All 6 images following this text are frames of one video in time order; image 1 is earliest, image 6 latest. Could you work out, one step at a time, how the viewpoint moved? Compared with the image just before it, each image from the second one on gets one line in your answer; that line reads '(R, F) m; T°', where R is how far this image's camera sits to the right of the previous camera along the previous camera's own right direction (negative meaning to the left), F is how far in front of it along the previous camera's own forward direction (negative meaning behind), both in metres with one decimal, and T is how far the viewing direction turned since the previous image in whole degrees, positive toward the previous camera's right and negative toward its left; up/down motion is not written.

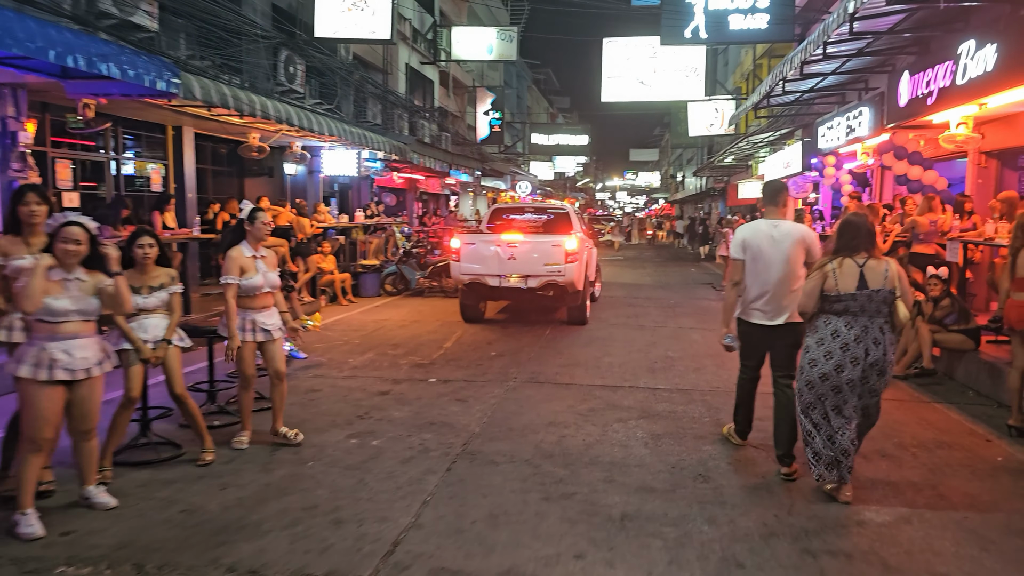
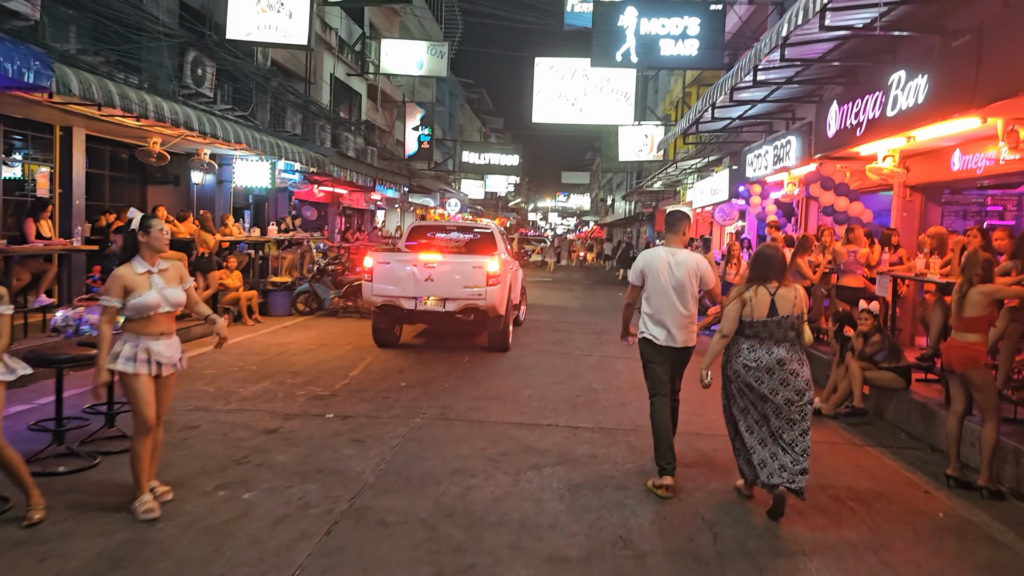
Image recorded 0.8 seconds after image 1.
(+0.2, +0.5) m; +5°
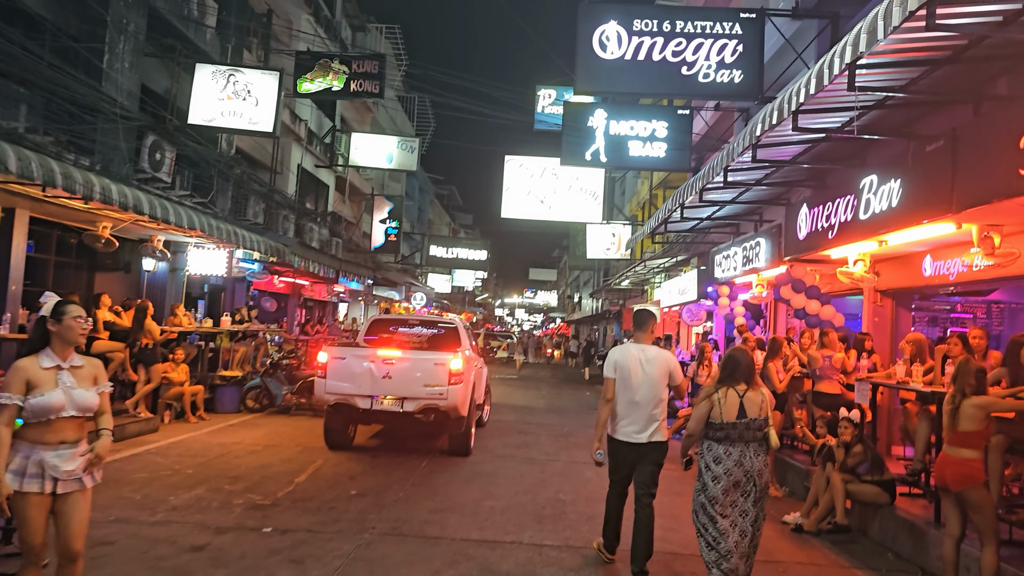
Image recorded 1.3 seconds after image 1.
(0.0, +0.4) m; +2°
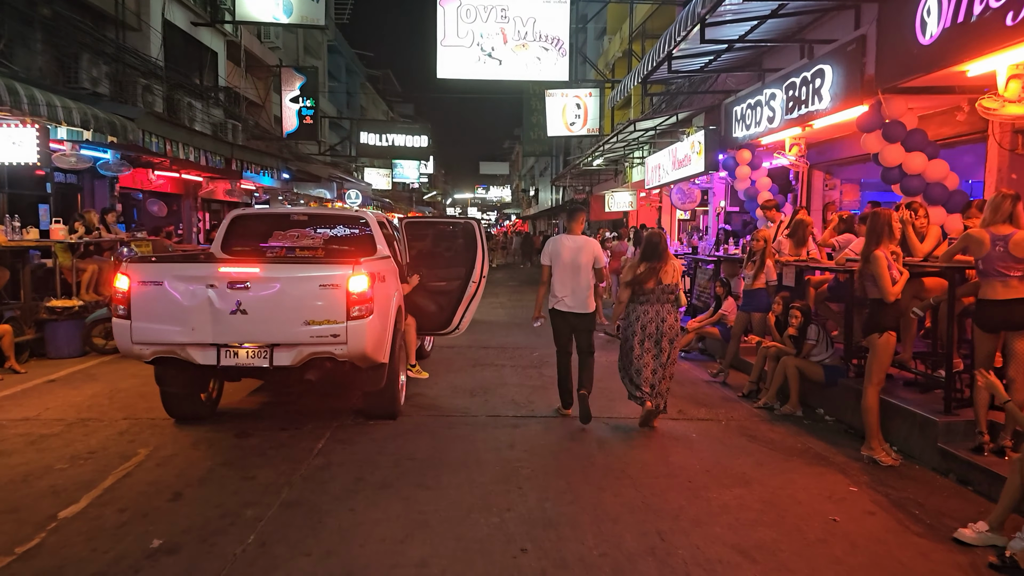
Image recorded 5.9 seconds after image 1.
(+0.1, +3.5) m; +3°
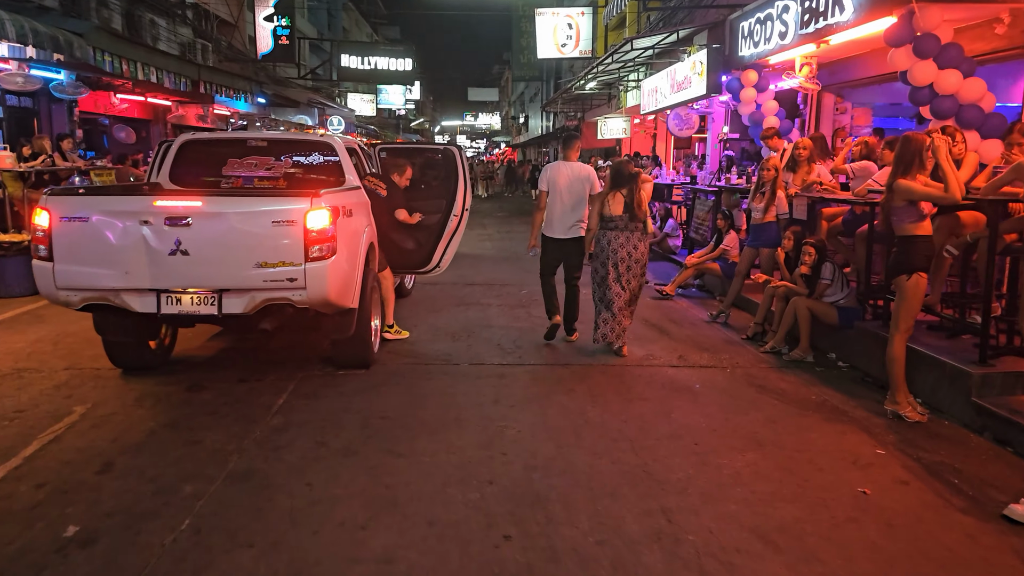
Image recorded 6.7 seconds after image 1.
(0.0, +0.6) m; +1°
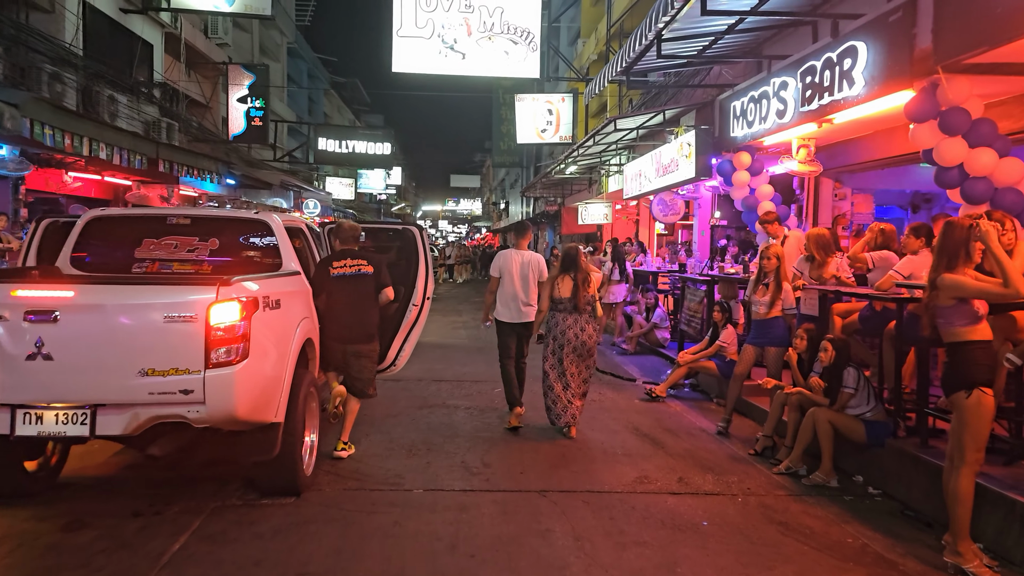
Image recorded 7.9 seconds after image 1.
(+0.1, +0.9) m; +1°
